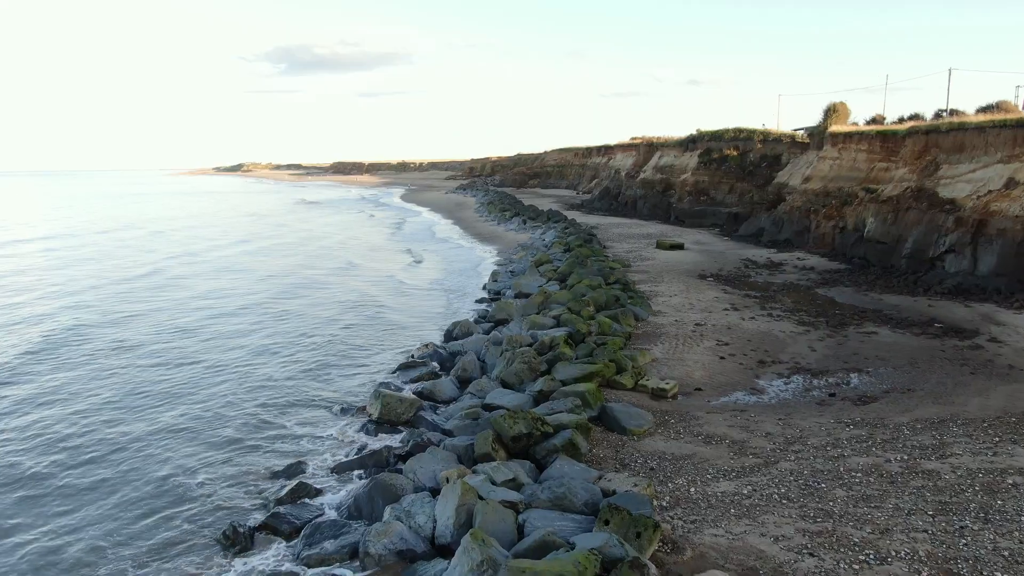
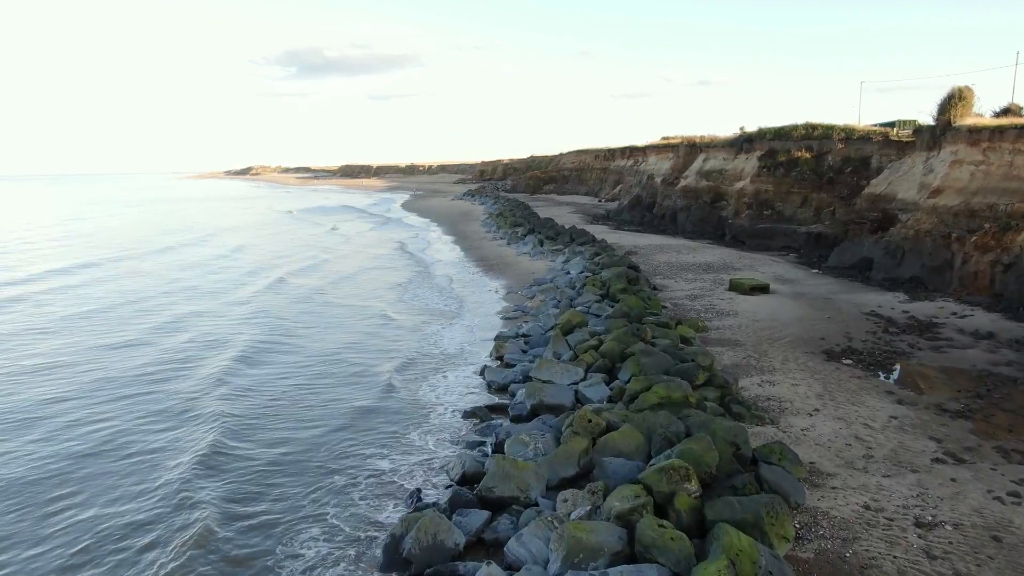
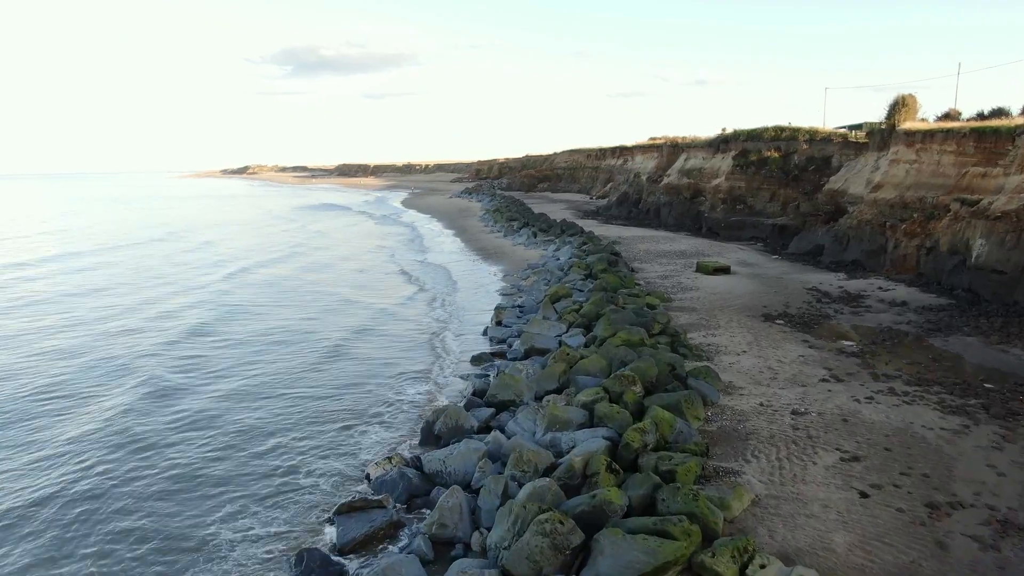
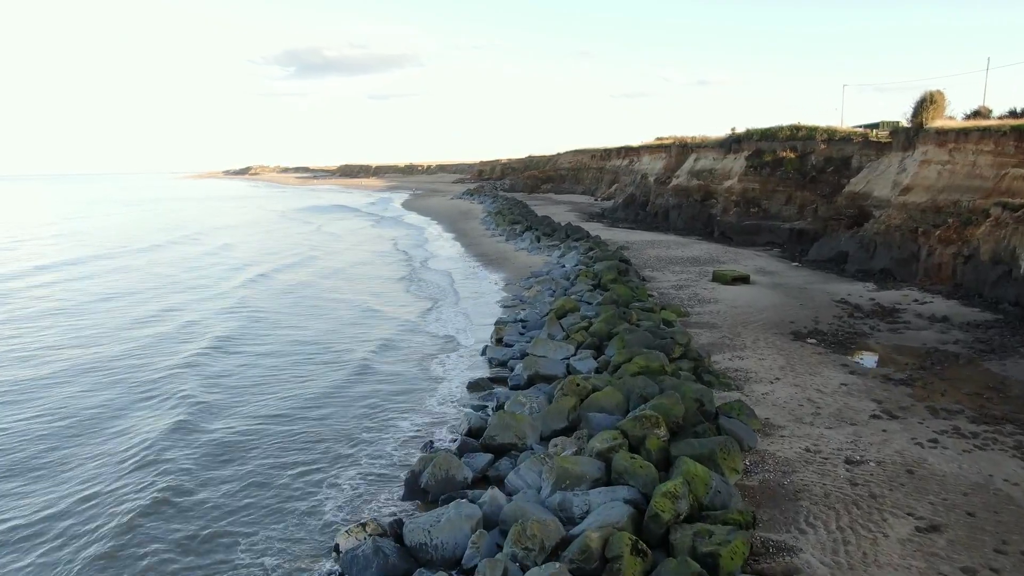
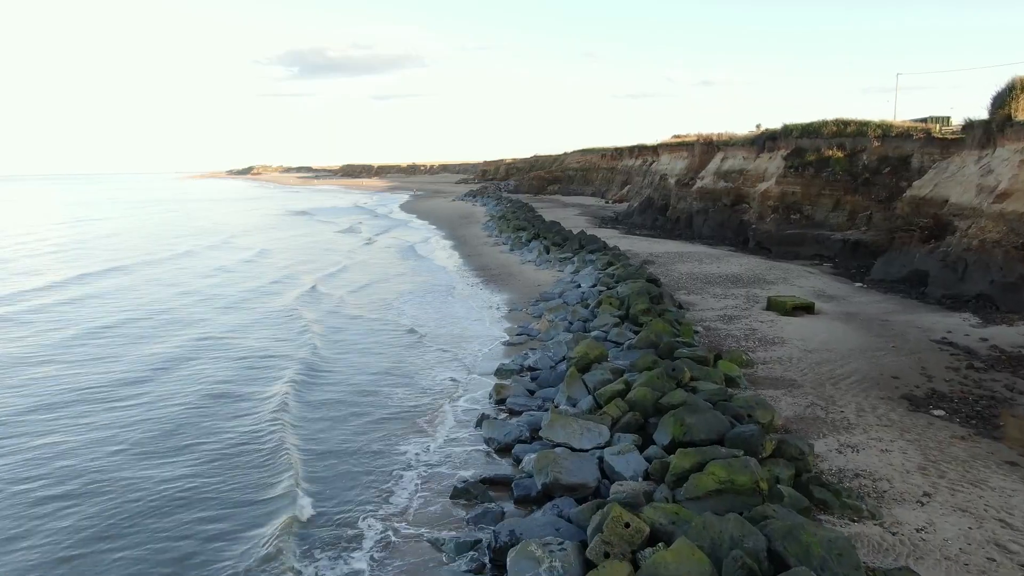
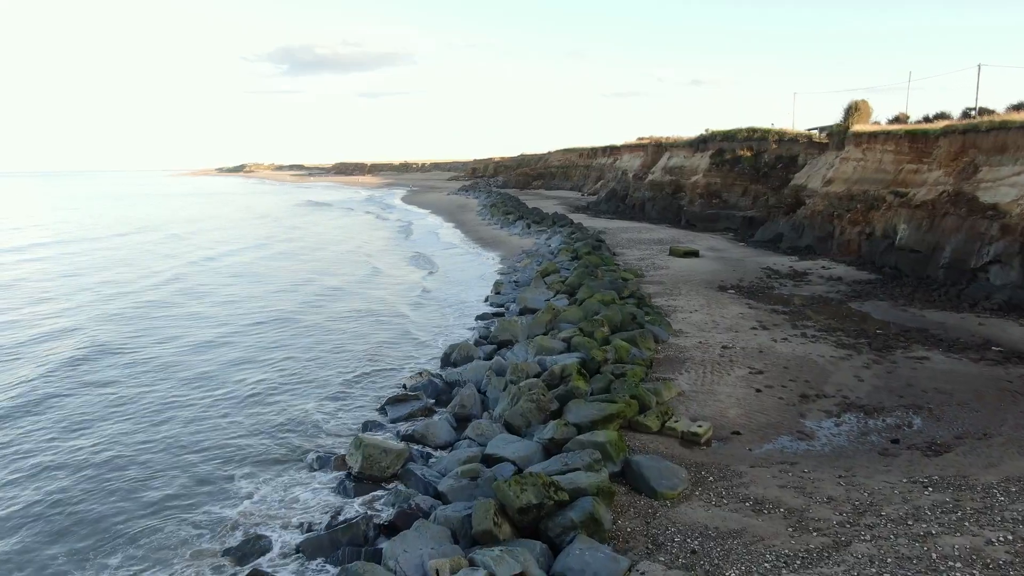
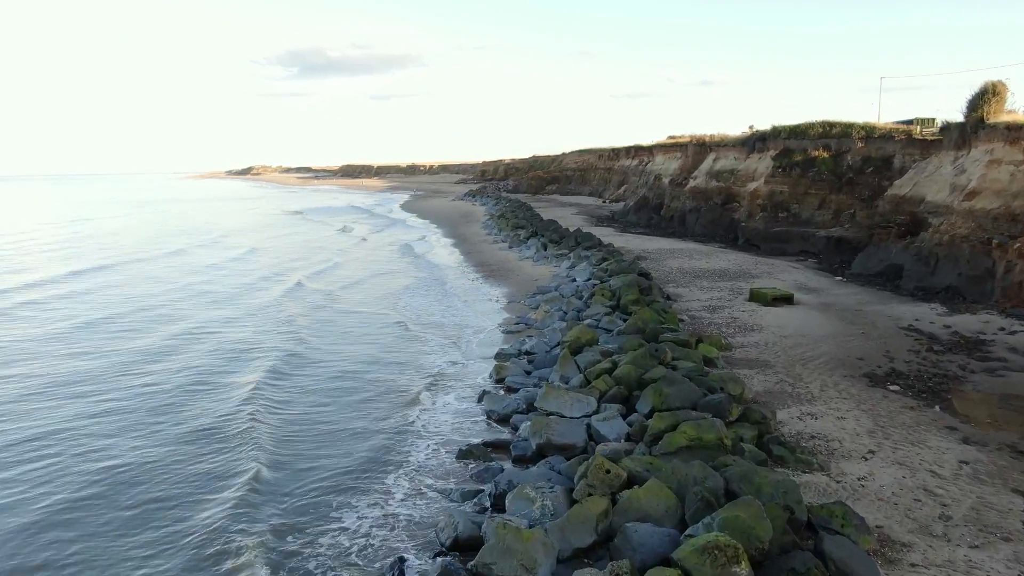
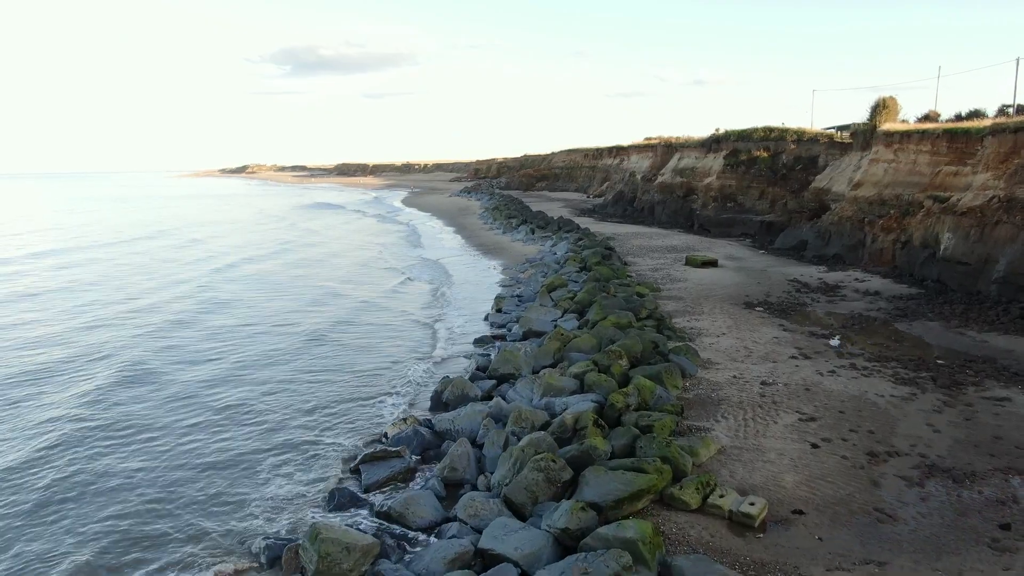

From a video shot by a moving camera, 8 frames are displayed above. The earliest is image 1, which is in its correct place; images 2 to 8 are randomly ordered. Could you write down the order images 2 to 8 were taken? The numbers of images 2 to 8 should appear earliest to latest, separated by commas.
6, 8, 3, 4, 2, 7, 5
